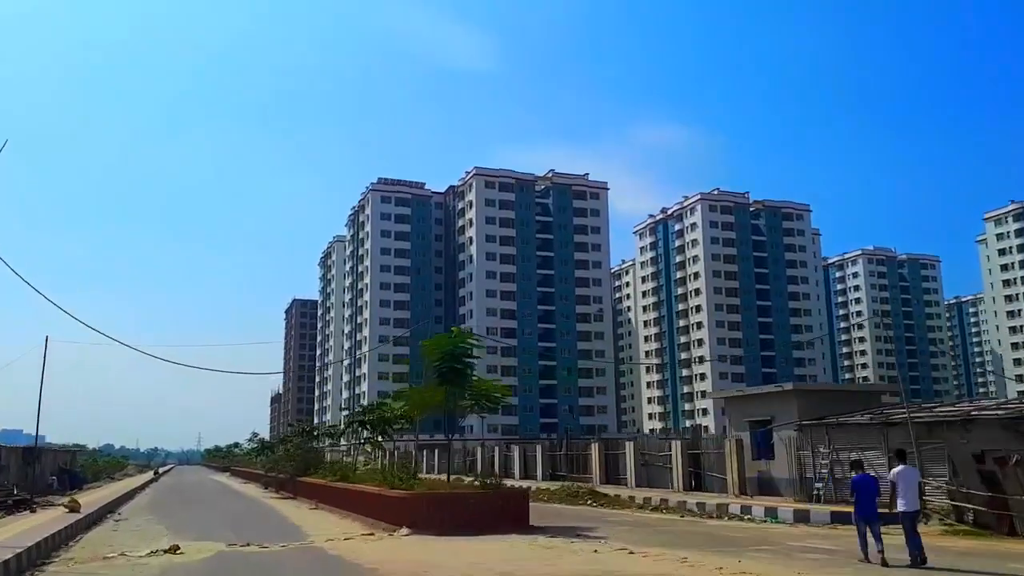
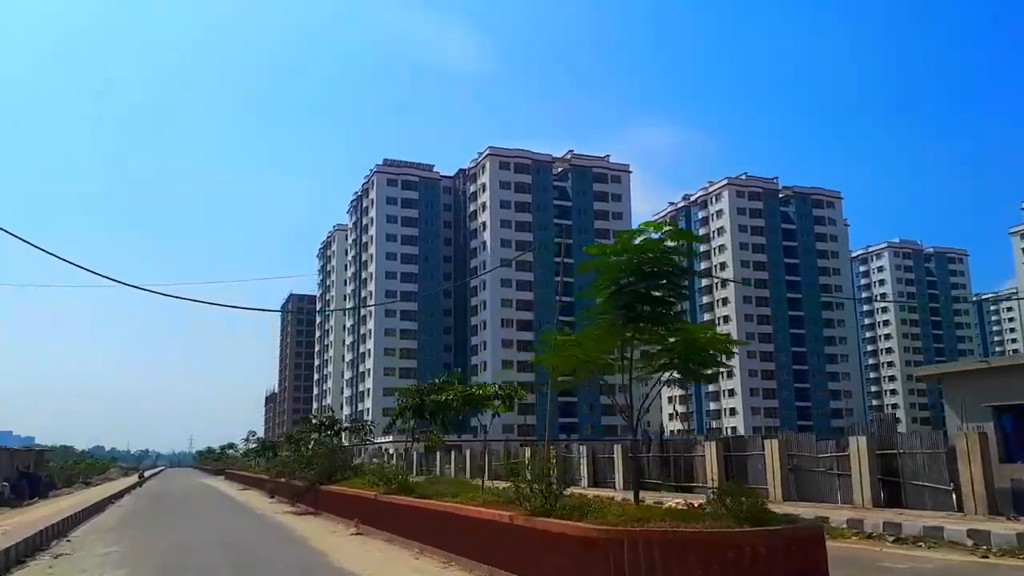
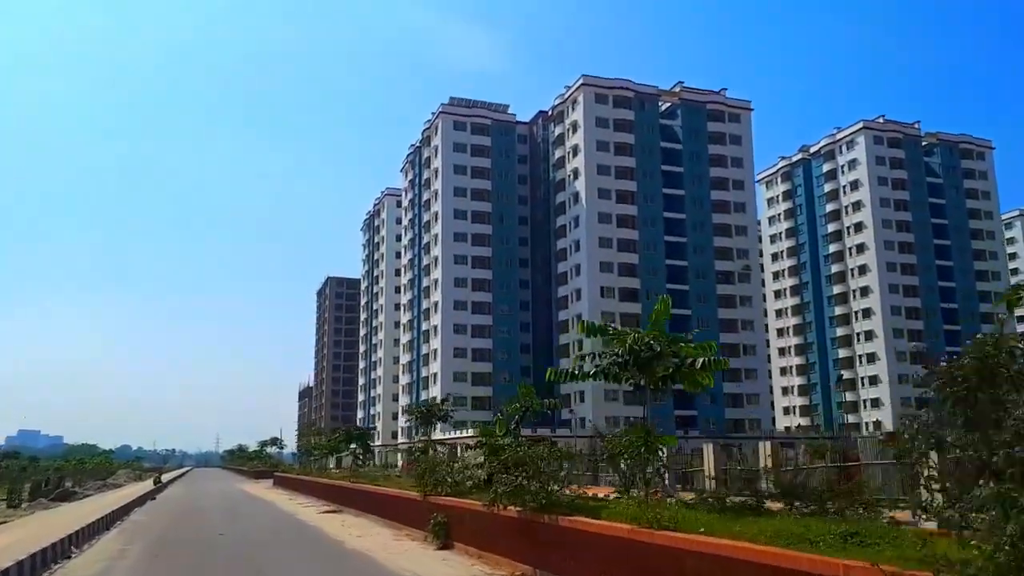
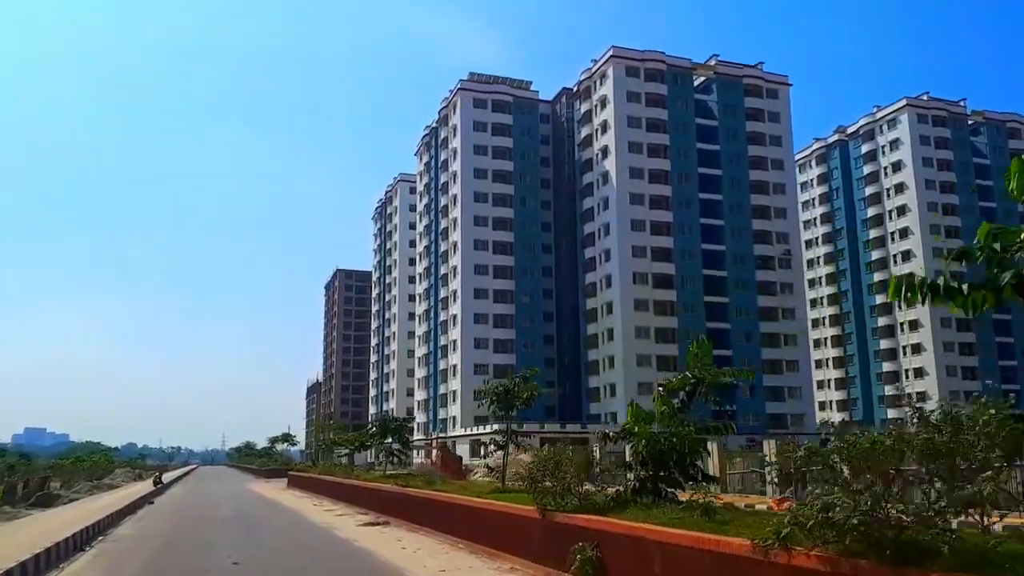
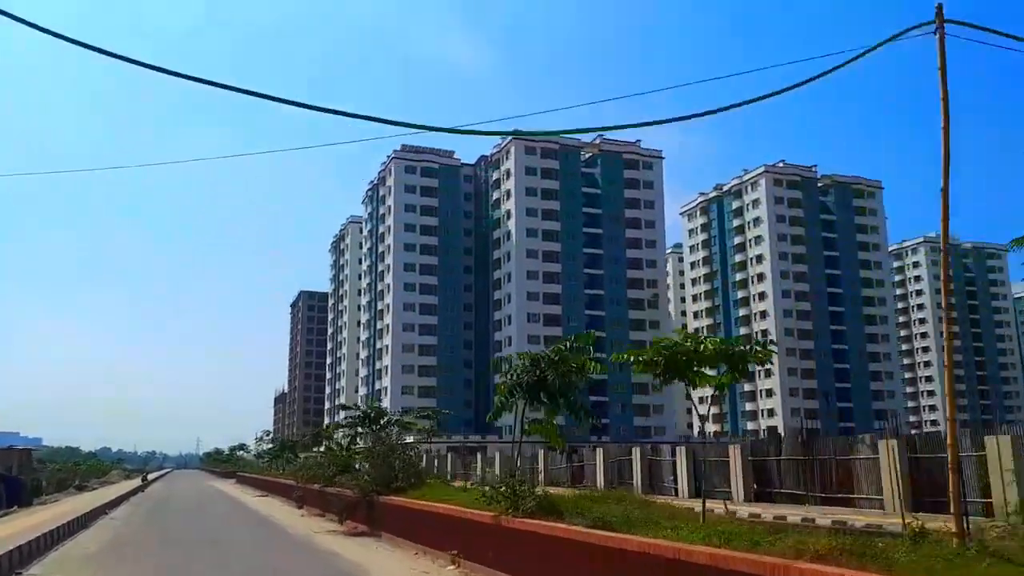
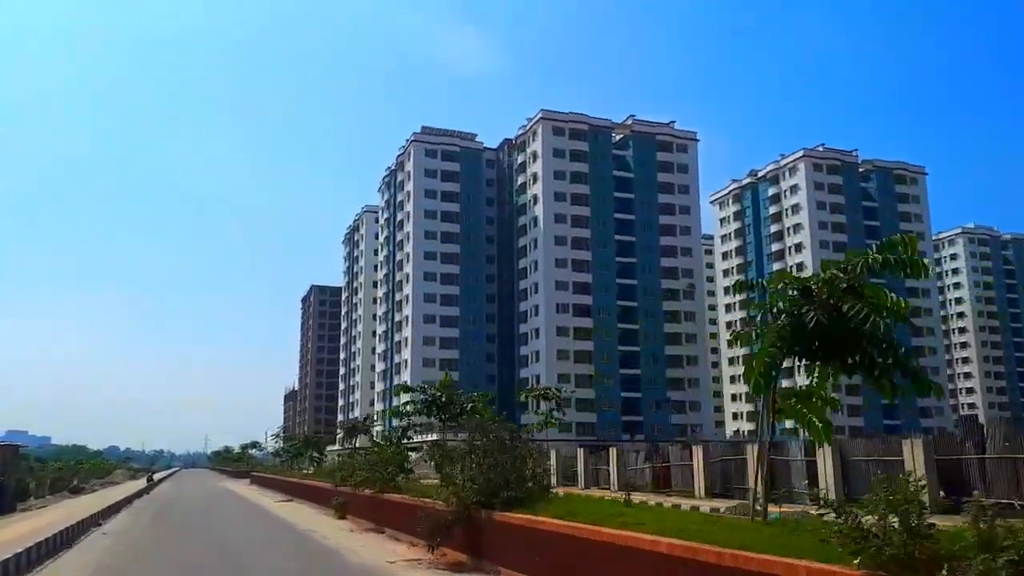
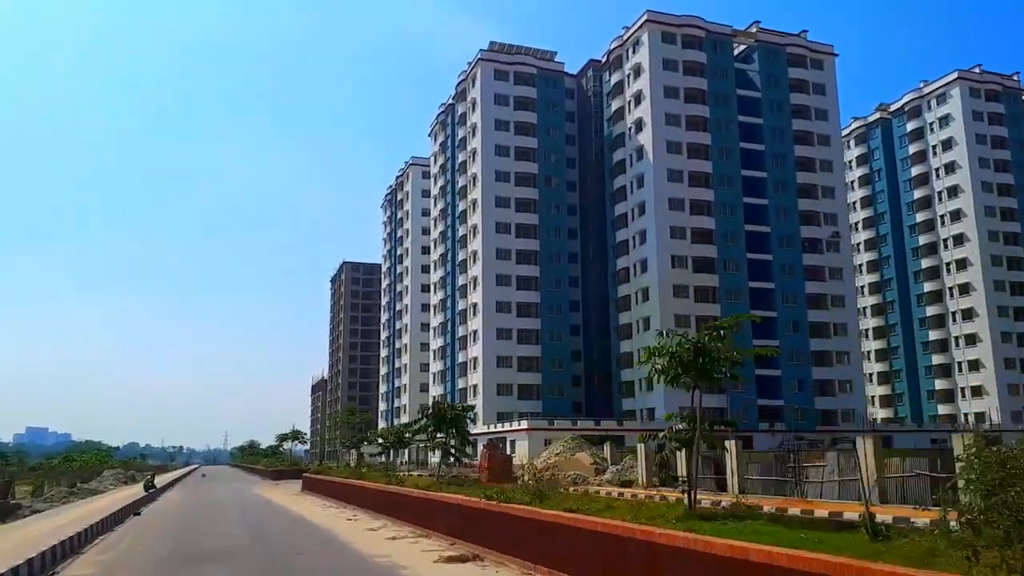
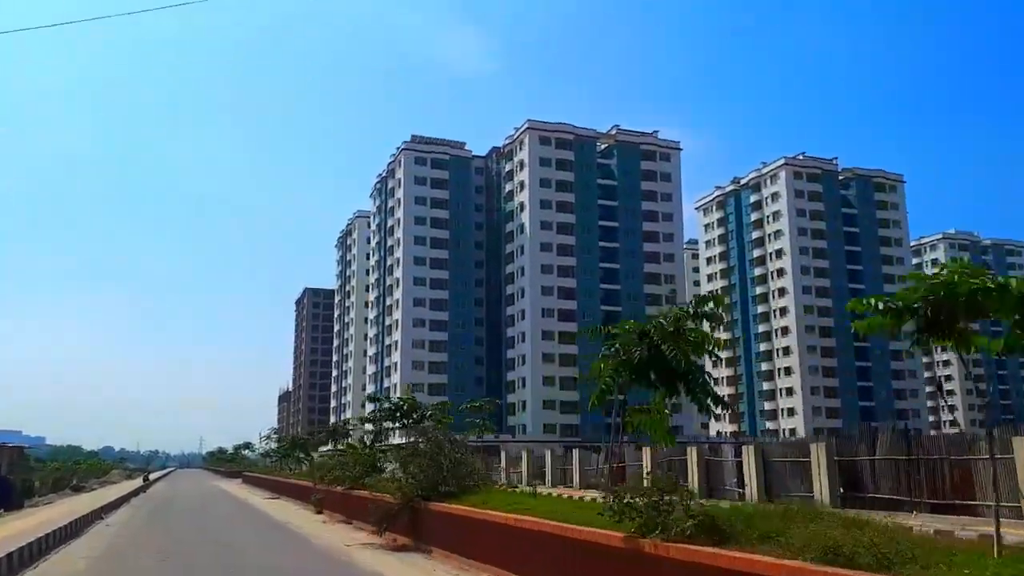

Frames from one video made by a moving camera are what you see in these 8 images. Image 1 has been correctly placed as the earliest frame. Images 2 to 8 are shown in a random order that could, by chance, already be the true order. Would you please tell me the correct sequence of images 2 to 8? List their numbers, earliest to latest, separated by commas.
2, 5, 8, 6, 3, 4, 7
